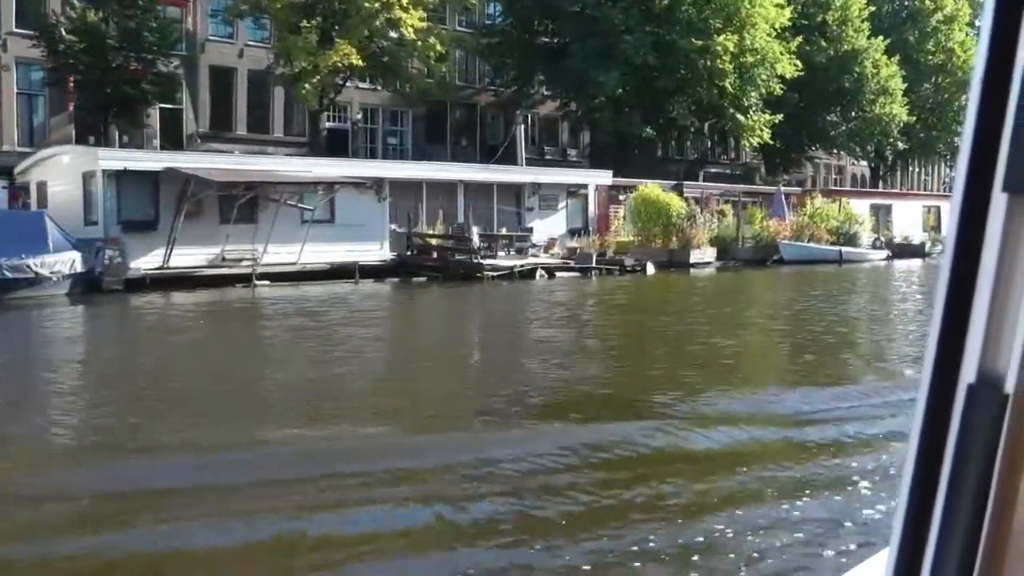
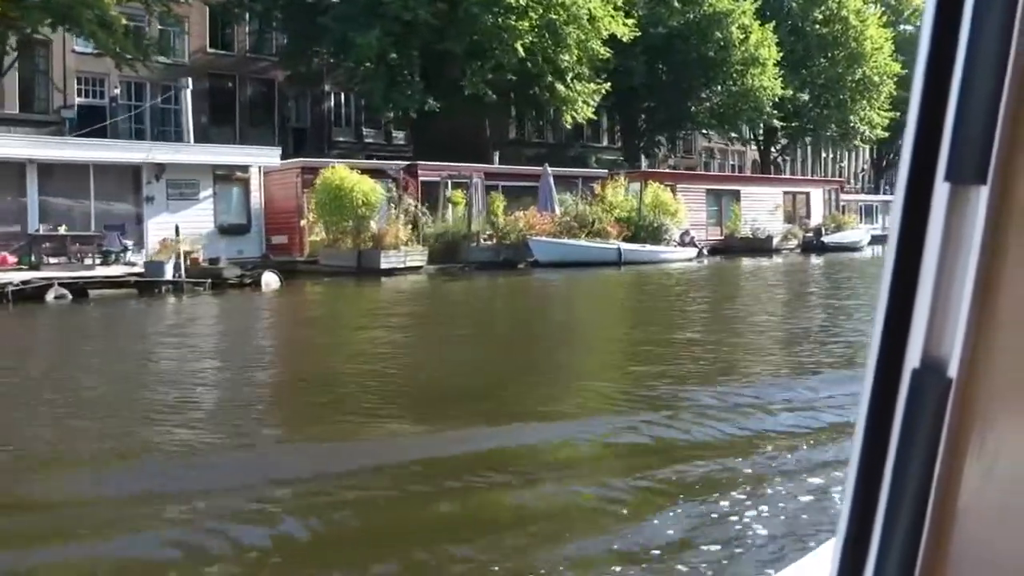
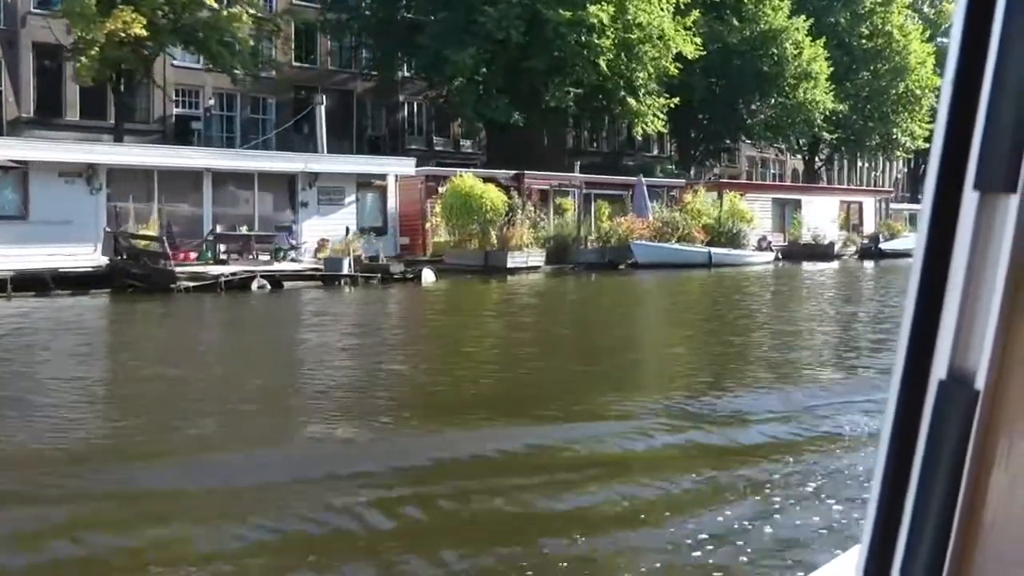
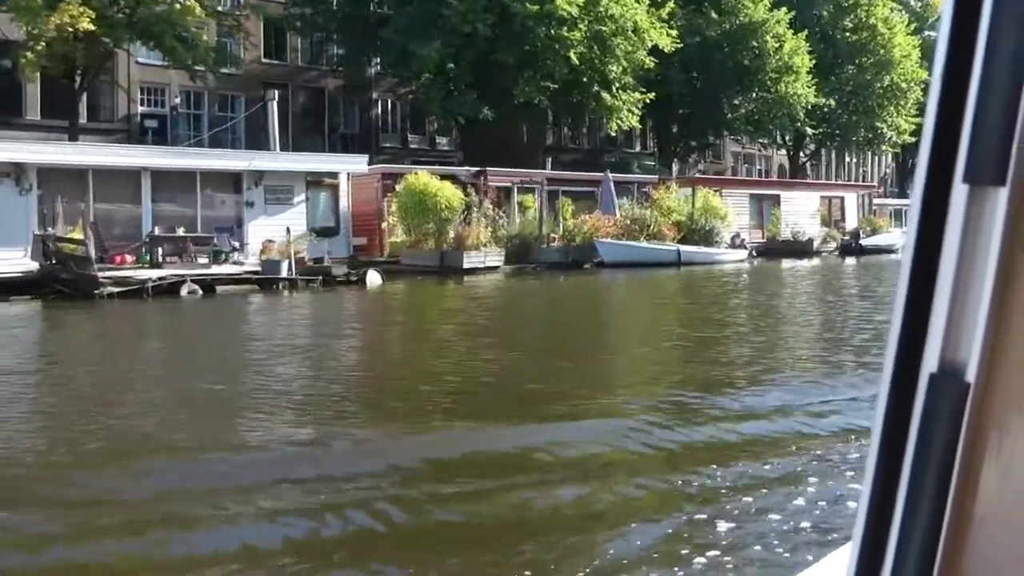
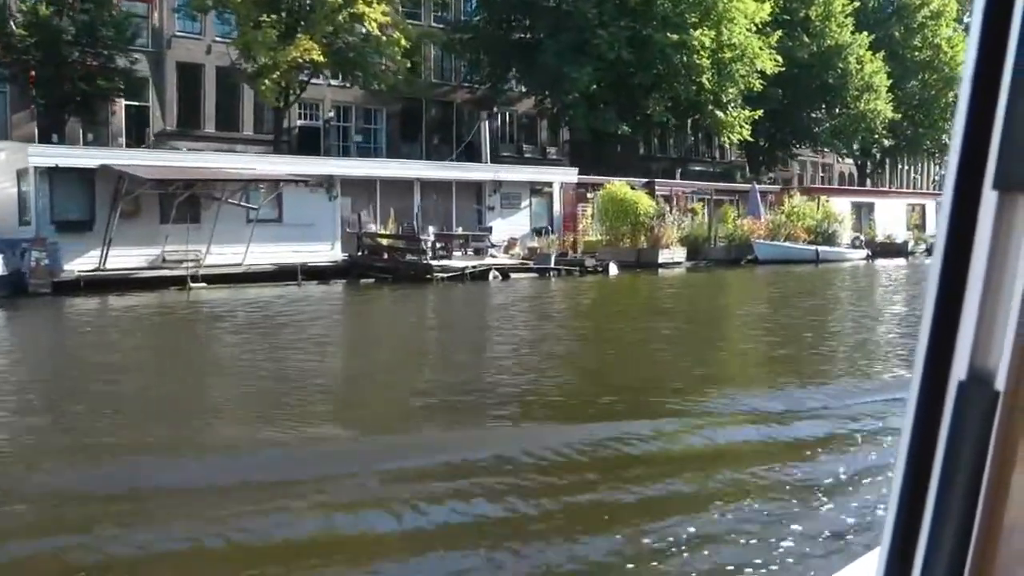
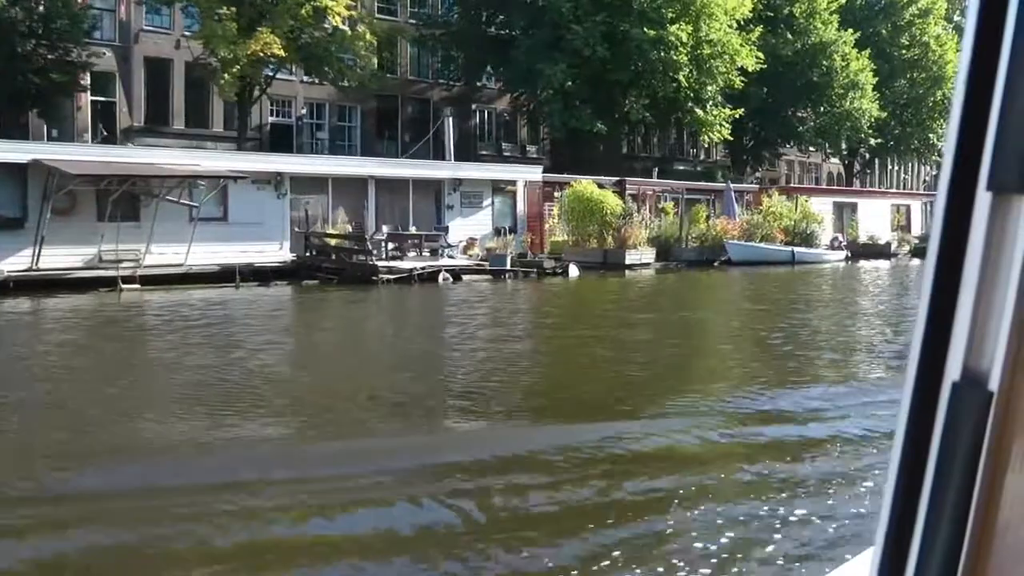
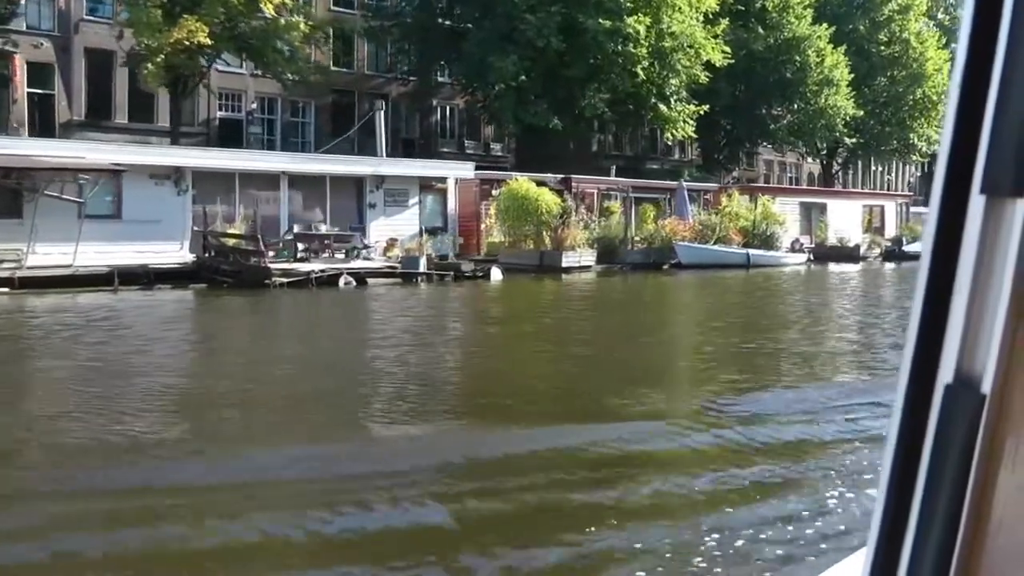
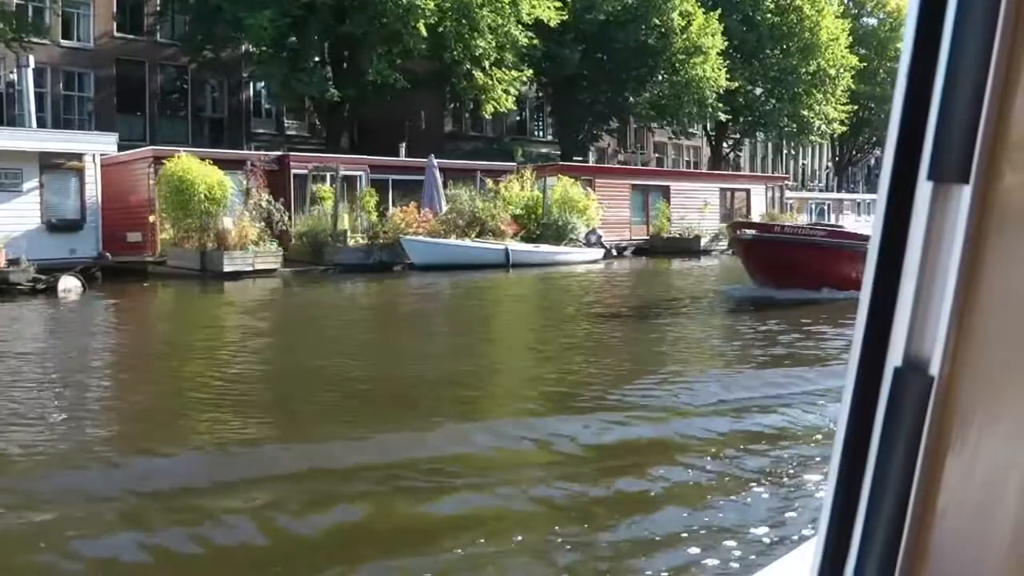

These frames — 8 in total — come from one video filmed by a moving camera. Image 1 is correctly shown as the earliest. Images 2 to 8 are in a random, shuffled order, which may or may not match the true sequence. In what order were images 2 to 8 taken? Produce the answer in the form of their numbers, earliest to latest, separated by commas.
5, 6, 7, 3, 4, 2, 8
